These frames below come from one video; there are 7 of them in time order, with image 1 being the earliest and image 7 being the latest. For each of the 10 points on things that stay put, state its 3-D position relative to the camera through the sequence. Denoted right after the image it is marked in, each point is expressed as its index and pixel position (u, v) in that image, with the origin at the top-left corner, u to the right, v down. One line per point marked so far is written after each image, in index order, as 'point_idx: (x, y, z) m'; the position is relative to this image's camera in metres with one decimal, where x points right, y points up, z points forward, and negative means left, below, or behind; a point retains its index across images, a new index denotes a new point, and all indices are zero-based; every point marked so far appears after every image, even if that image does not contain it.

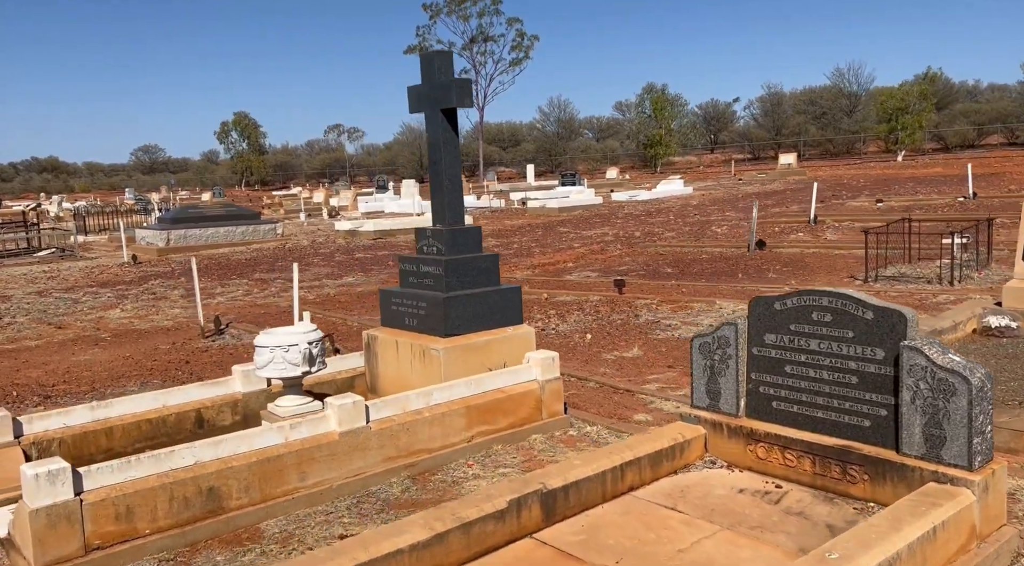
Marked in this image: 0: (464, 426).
0: (-0.4, -1.1, +6.5) m
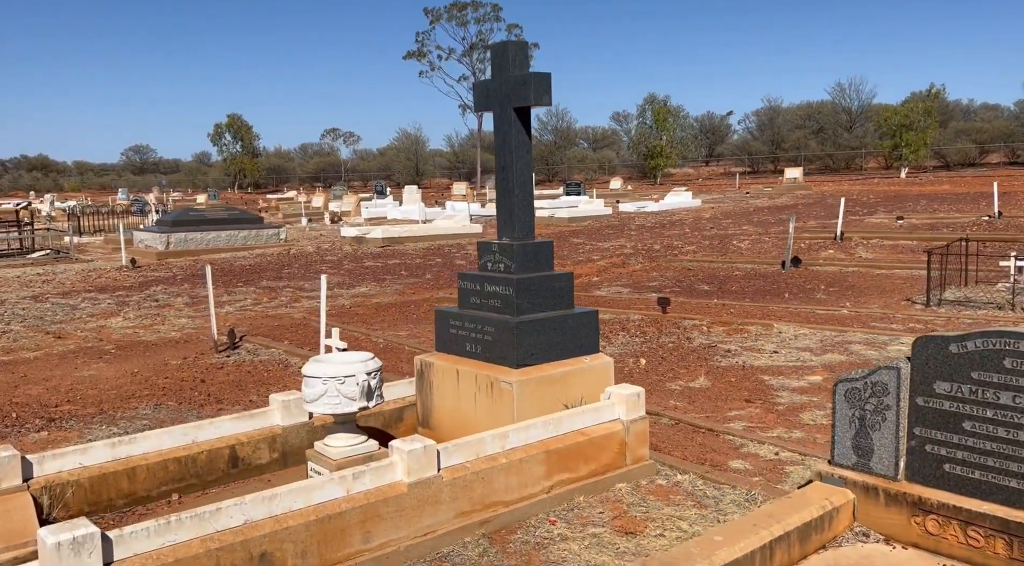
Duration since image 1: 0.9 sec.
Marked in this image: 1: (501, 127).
0: (+0.2, -1.3, +5.6) m
1: (-0.1, +1.2, +6.5) m
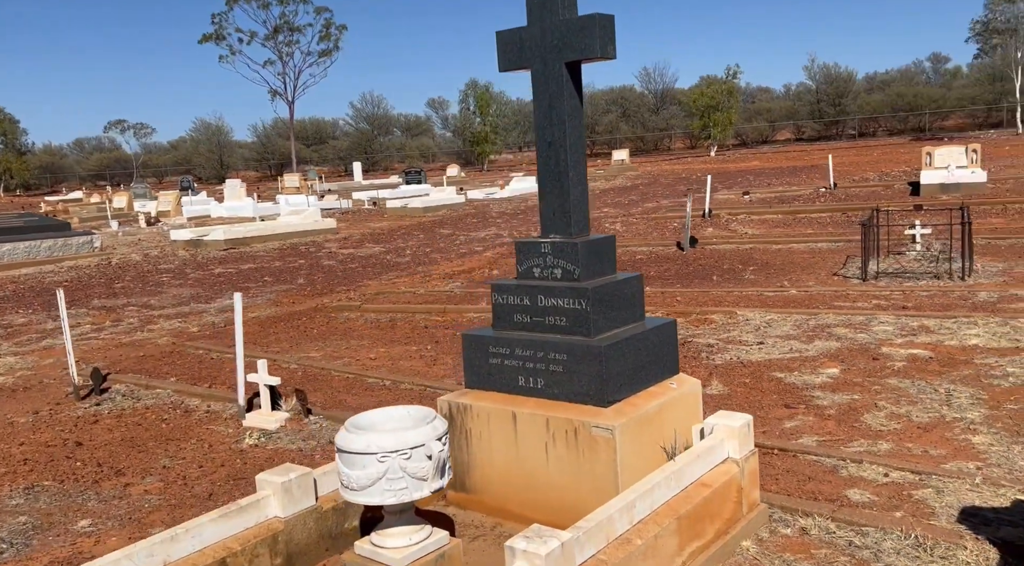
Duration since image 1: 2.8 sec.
0: (+0.8, -1.3, +4.2) m
1: (+0.2, +1.1, +4.9) m
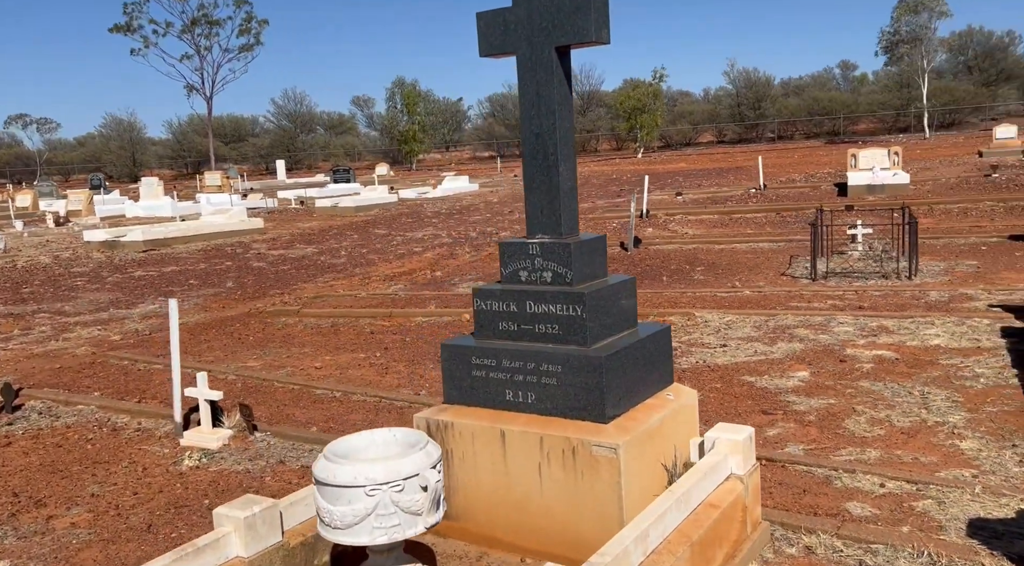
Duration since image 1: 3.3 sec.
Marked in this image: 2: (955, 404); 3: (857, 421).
0: (+0.8, -1.3, +3.8) m
1: (+0.1, +1.1, +4.5) m
2: (+3.4, -0.9, +6.5) m
3: (+2.5, -1.0, +6.3) m
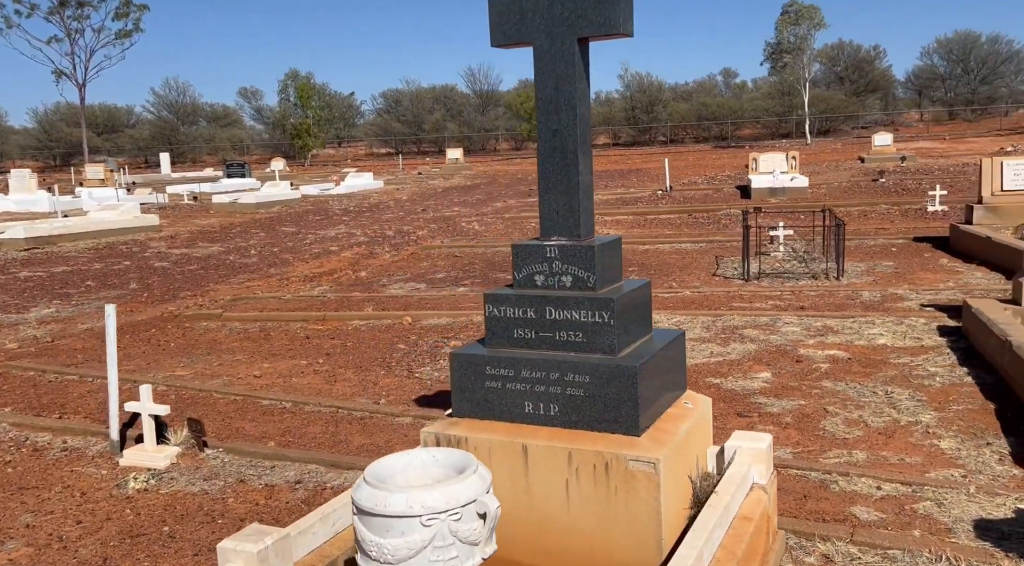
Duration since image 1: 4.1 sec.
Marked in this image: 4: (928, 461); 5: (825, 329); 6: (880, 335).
0: (+1.0, -1.3, +3.7) m
1: (+0.2, +1.1, +4.2) m
2: (+3.2, -0.9, +6.6) m
3: (+2.4, -1.0, +6.3) m
4: (+2.7, -1.2, +5.6) m
5: (+3.3, -0.5, +9.0) m
6: (+3.7, -0.5, +8.7) m
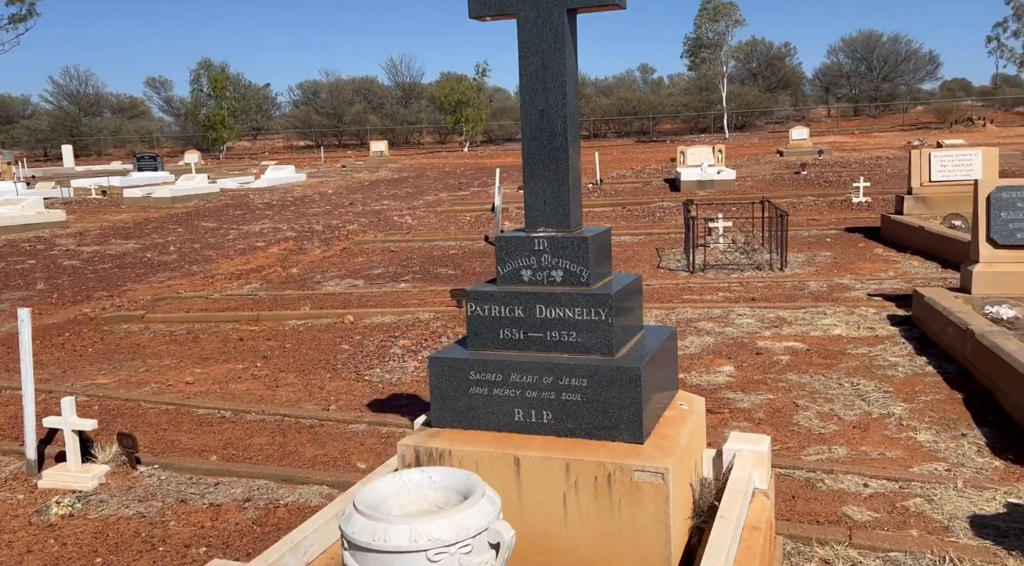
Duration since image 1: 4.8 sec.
0: (+1.0, -1.3, +3.4) m
1: (+0.1, +1.1, +3.8) m
2: (+2.9, -0.9, +6.5) m
3: (+2.1, -1.0, +6.2) m
4: (+2.5, -1.1, +5.4) m
5: (+2.8, -0.4, +8.9) m
6: (+3.3, -0.4, +8.6) m
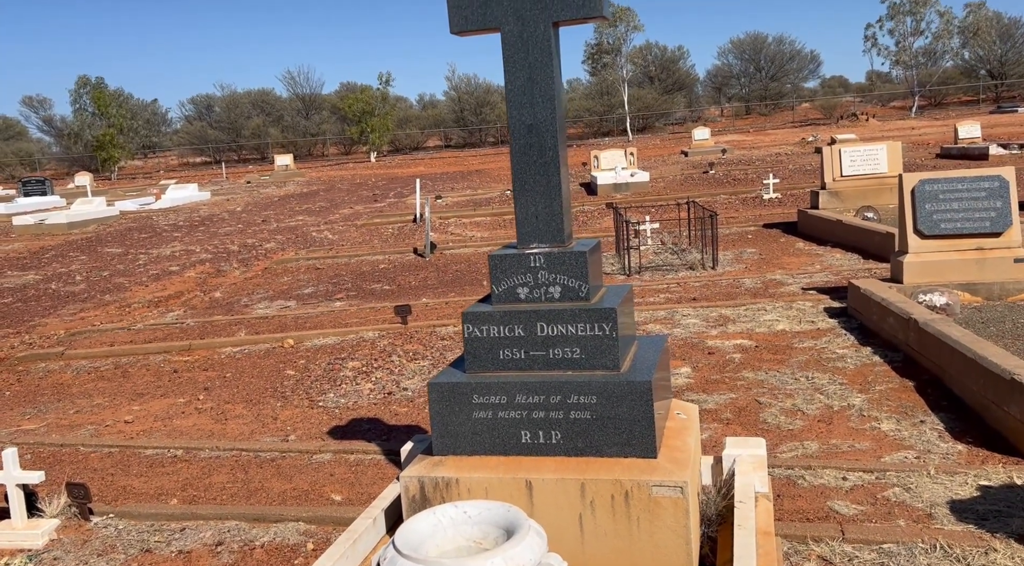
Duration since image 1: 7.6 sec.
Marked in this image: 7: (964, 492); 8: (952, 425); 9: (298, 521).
0: (+1.1, -1.3, +3.4) m
1: (0.0, +1.0, +3.7) m
2: (+2.6, -0.8, +6.7) m
3: (+1.9, -1.0, +6.3) m
4: (+2.4, -1.1, +5.6) m
5: (+2.2, -0.4, +9.1) m
6: (+2.7, -0.4, +8.8) m
7: (+2.6, -1.2, +4.8) m
8: (+3.0, -1.0, +5.8) m
9: (-1.3, -1.4, +5.1) m
